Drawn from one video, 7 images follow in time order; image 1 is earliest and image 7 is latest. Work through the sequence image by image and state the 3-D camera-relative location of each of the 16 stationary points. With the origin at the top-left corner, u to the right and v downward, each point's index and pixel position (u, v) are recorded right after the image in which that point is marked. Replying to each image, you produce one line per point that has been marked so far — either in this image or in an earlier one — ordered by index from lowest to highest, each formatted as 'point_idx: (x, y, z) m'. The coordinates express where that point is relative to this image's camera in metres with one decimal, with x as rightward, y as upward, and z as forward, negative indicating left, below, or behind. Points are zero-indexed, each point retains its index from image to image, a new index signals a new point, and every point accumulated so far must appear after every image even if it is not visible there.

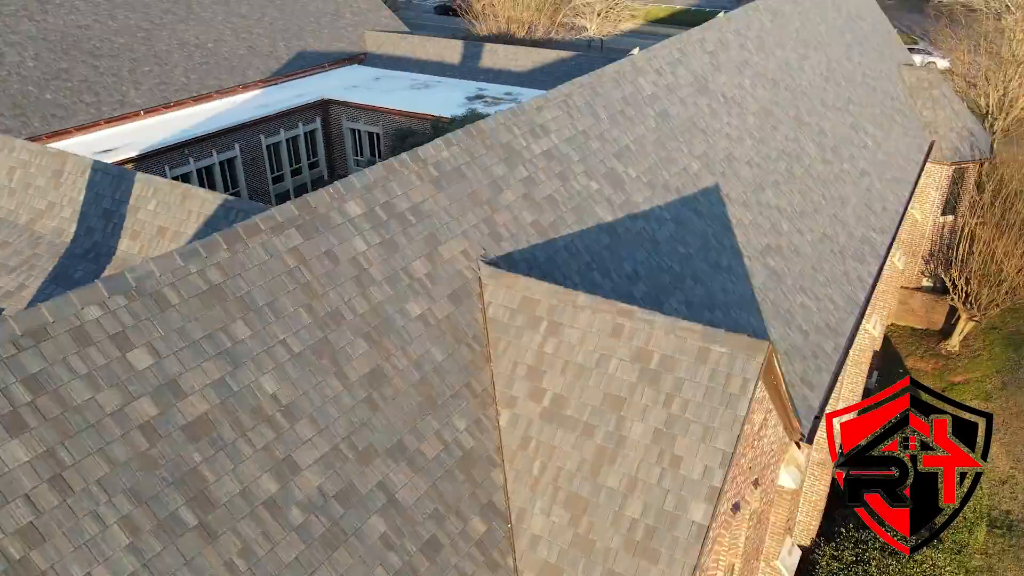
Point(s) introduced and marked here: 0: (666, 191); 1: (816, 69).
0: (+2.2, +1.4, +11.0) m
1: (+7.6, +5.6, +18.4) m
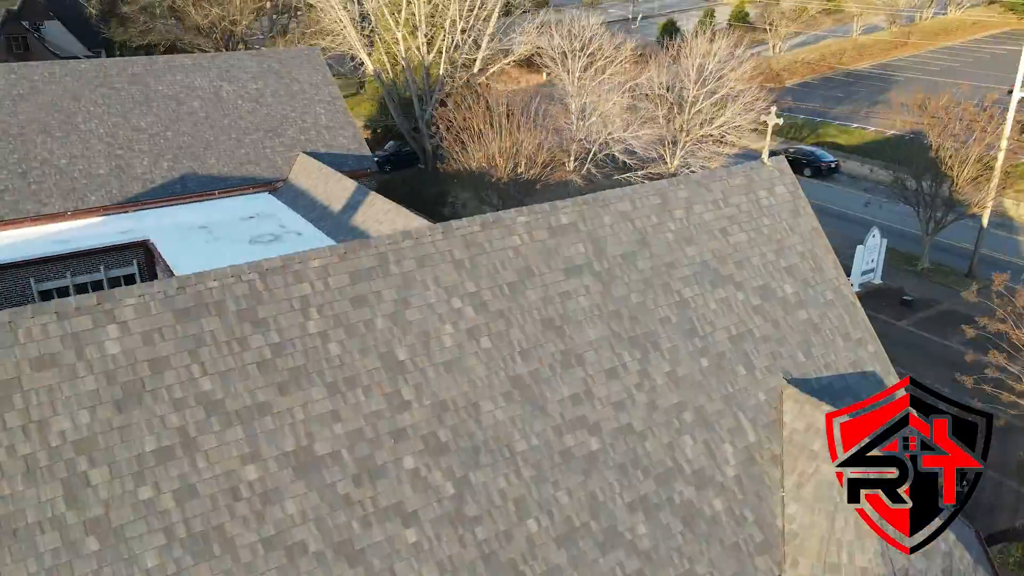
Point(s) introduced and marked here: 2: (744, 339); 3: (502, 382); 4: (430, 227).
0: (-11.0, -3.8, +3.3) m
1: (-2.5, -1.6, +8.4) m
2: (+3.7, -0.8, +11.9) m
3: (-0.1, -1.3, +9.8) m
4: (-1.2, +0.8, +10.2) m
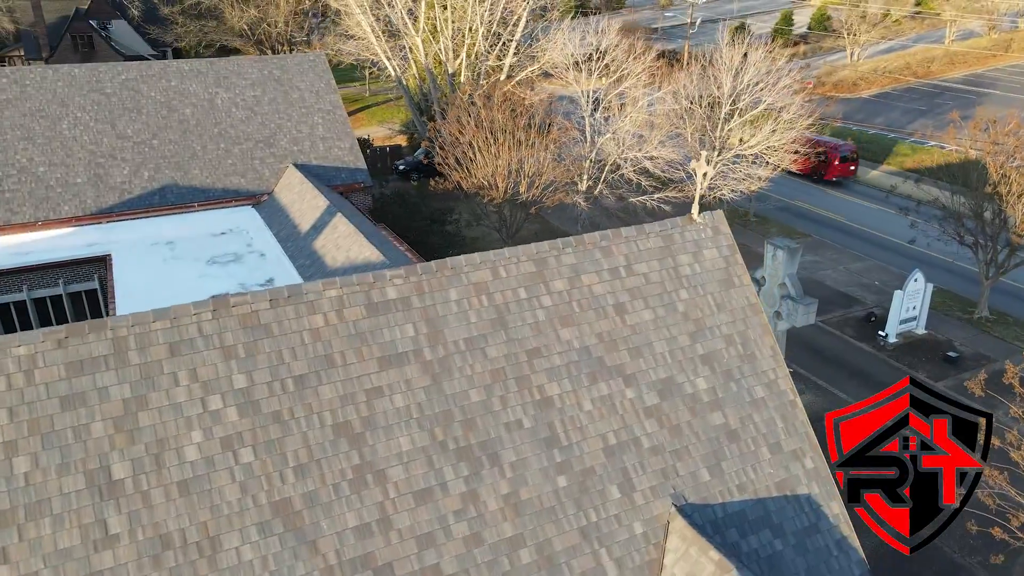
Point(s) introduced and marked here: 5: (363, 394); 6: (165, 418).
0: (-14.2, -4.4, +2.4) m
1: (-5.2, -2.6, +6.6) m
2: (+1.4, -2.1, +9.4) m
3: (-2.7, -2.3, +7.7) m
4: (-3.5, -0.2, +8.3) m
5: (-1.7, -1.2, +8.6) m
6: (-3.6, -1.4, +7.7) m
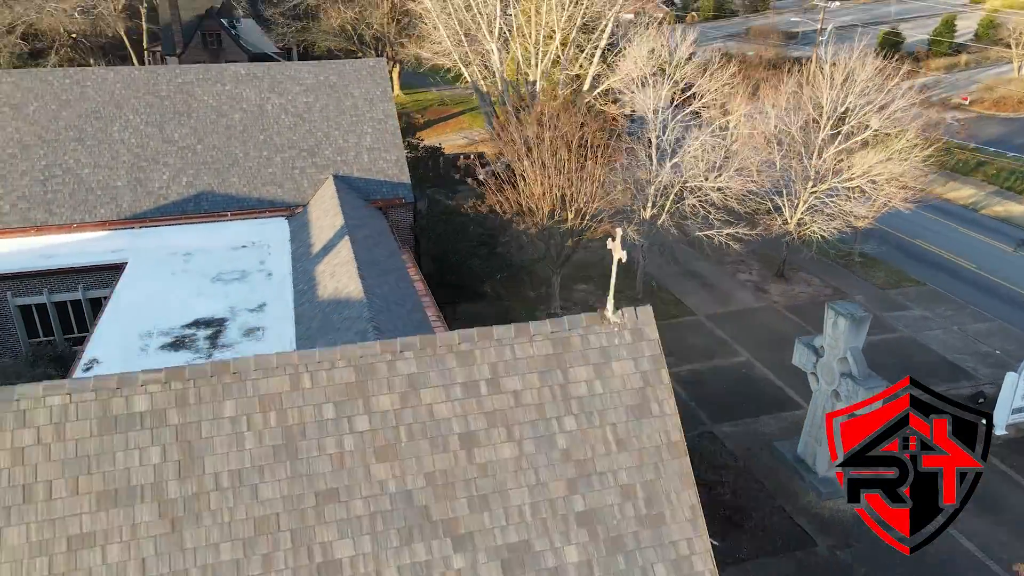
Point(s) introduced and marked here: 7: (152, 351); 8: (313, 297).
0: (-17.5, -4.4, +2.7) m
1: (-7.8, -3.3, +5.3) m
2: (-0.8, -3.3, +6.8) m
3: (-5.1, -3.3, +5.9) m
4: (-5.7, -1.0, +6.5) m
5: (-3.9, -2.2, +6.5) m
6: (-5.9, -2.2, +6.0) m
7: (-8.5, -1.5, +17.5) m
8: (-5.2, -0.2, +19.3) m
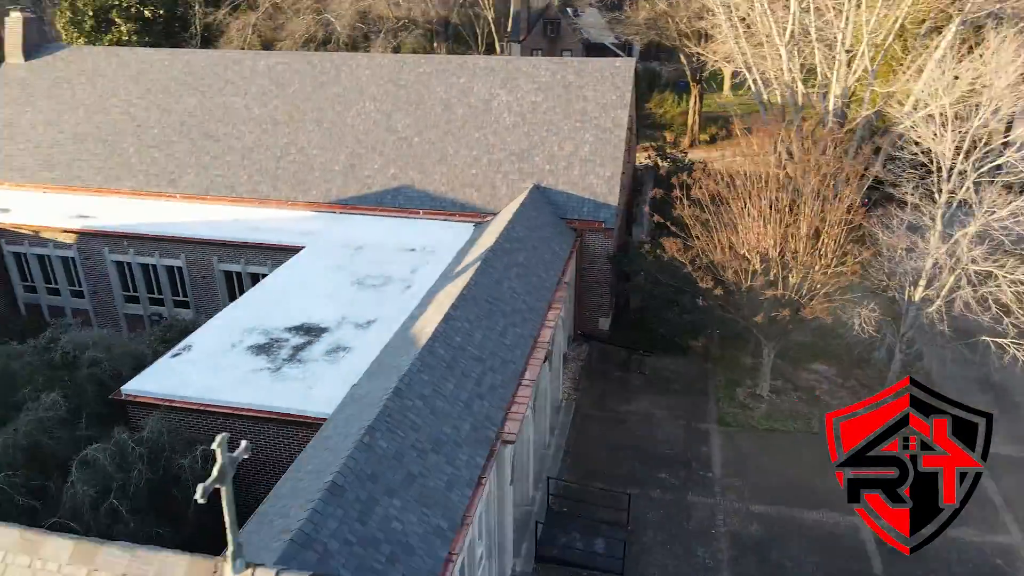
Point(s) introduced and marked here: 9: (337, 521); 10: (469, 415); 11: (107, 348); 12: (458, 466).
0: (-21.3, -2.1, +8.0) m
1: (-11.4, -2.9, +5.9) m
2: (-4.6, -4.3, +4.2) m
3: (-8.8, -3.4, +5.3) m
4: (-8.6, -1.1, +6.0) m
5: (-7.3, -2.6, +5.3) m
6: (-9.3, -2.2, +5.7) m
7: (-6.3, -1.4, +17.1) m
8: (-2.4, -0.9, +17.2) m
9: (-2.4, -3.2, +10.3) m
10: (-0.8, -2.4, +13.8) m
11: (-9.0, -1.3, +16.3) m
12: (-0.9, -3.1, +12.6) m
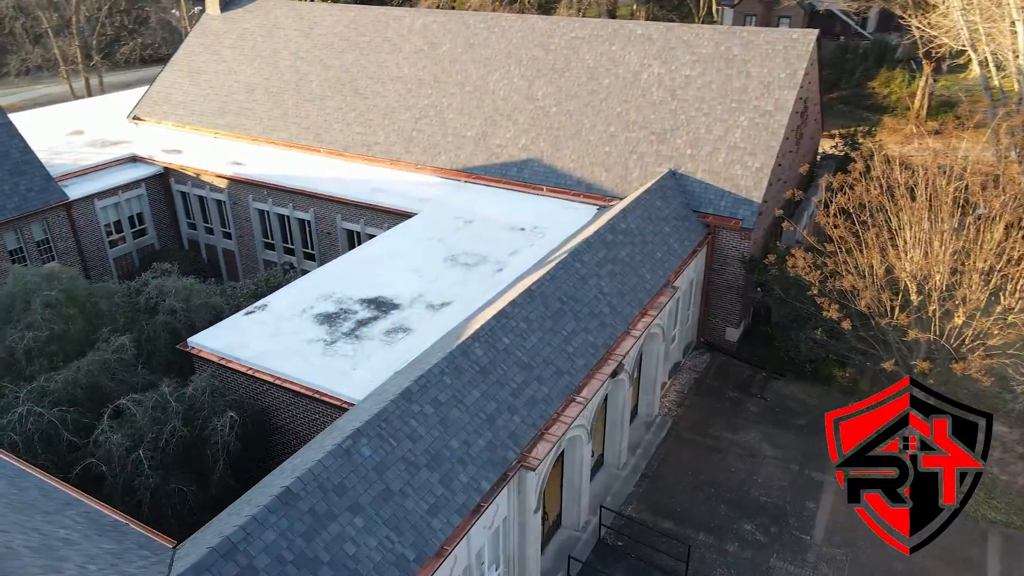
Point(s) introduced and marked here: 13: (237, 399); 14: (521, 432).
0: (-21.5, +0.4, +12.1) m
1: (-12.8, -1.8, +7.6) m
2: (-6.8, -4.1, +4.2) m
3: (-10.4, -2.6, +6.3) m
4: (-9.8, -0.4, +6.8) m
5: (-8.9, -2.0, +5.9) m
6: (-10.7, -1.4, +6.8) m
7: (-4.7, -0.6, +16.8) m
8: (-0.8, -0.6, +15.9) m
9: (-3.0, -3.1, +9.4) m
10: (-0.4, -2.4, +12.3) m
11: (-7.4, -0.2, +16.8) m
12: (-0.9, -3.1, +11.3) m
13: (-5.6, -2.3, +15.0) m
14: (+0.2, -2.5, +12.7) m
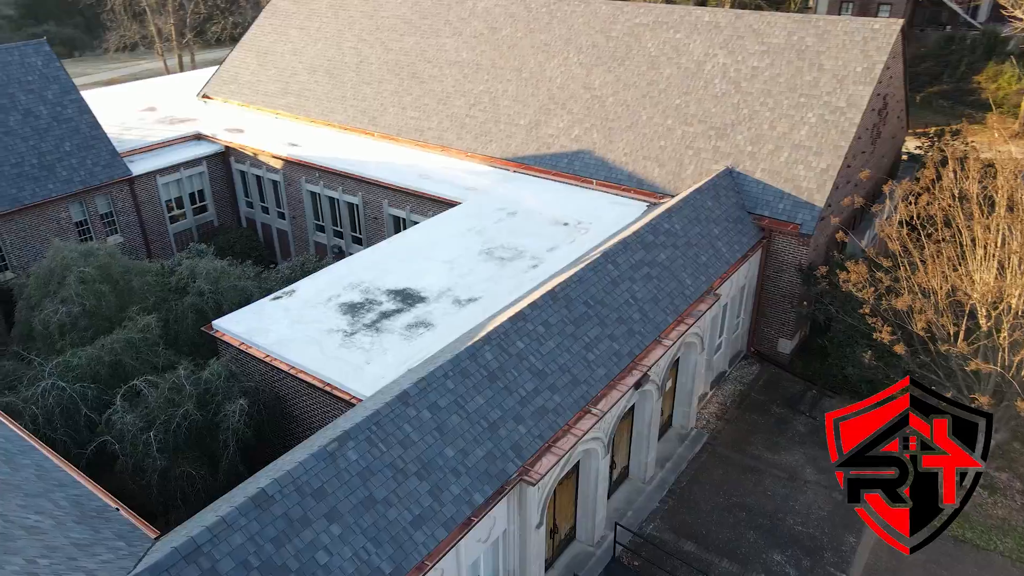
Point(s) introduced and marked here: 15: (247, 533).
0: (-21.2, +1.5, +13.7) m
1: (-13.1, -1.3, +8.3) m
2: (-7.7, -3.9, +4.4) m
3: (-11.0, -2.2, +6.8) m
4: (-10.2, 0.0, +7.2) m
5: (-9.5, -1.7, +6.2) m
6: (-11.1, -1.0, +7.3) m
7: (-4.1, -0.4, +16.6) m
8: (-0.3, -0.5, +15.3) m
9: (-3.3, -3.1, +9.1) m
10: (-0.4, -2.4, +11.7) m
11: (-6.8, +0.2, +16.8) m
12: (-1.0, -3.1, +10.8) m
13: (-5.3, -2.0, +14.9) m
14: (+0.2, -2.5, +12.1) m
15: (-3.3, -3.1, +9.2) m
